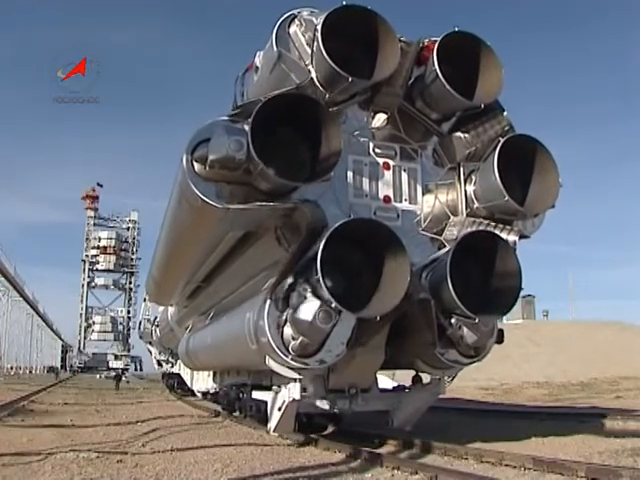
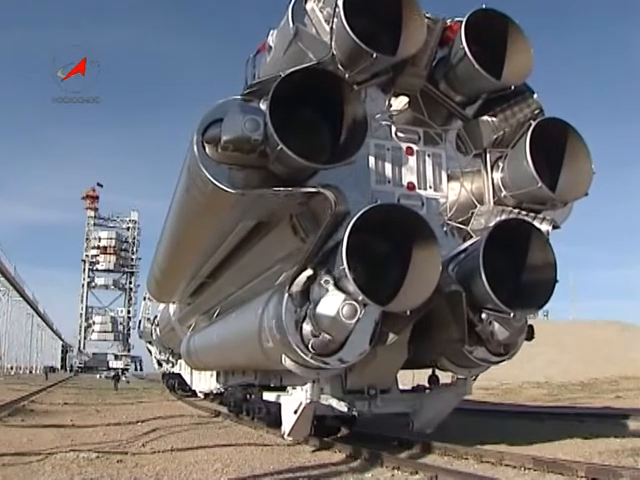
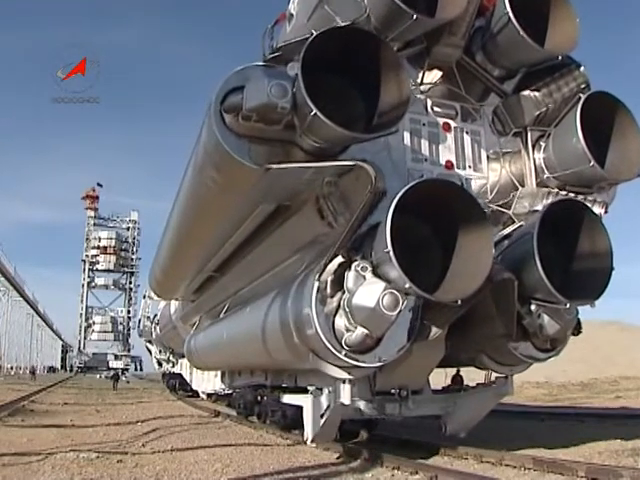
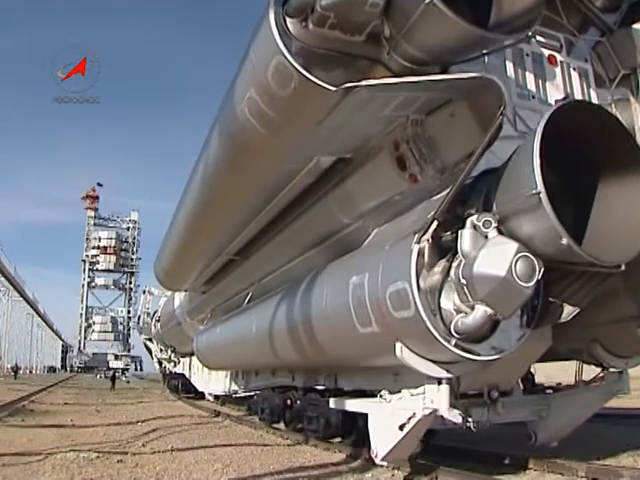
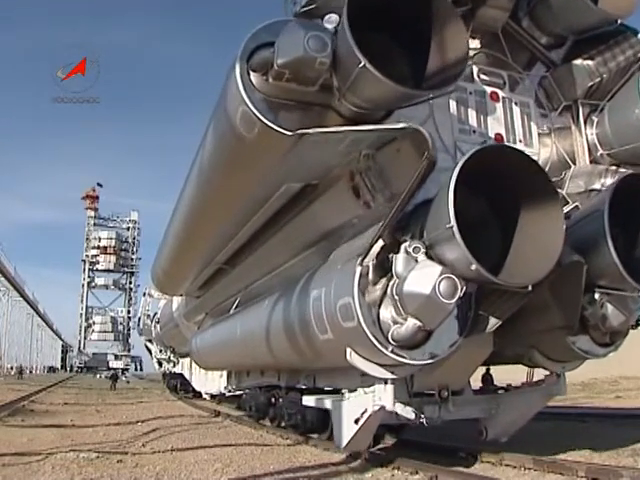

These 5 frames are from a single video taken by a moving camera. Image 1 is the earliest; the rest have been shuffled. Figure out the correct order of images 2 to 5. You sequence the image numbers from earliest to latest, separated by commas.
2, 3, 5, 4
